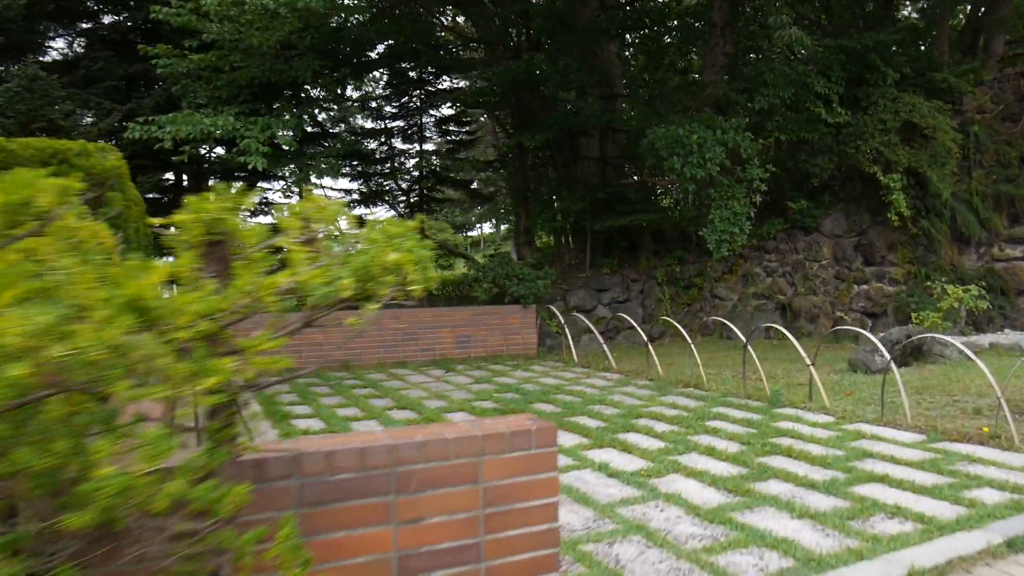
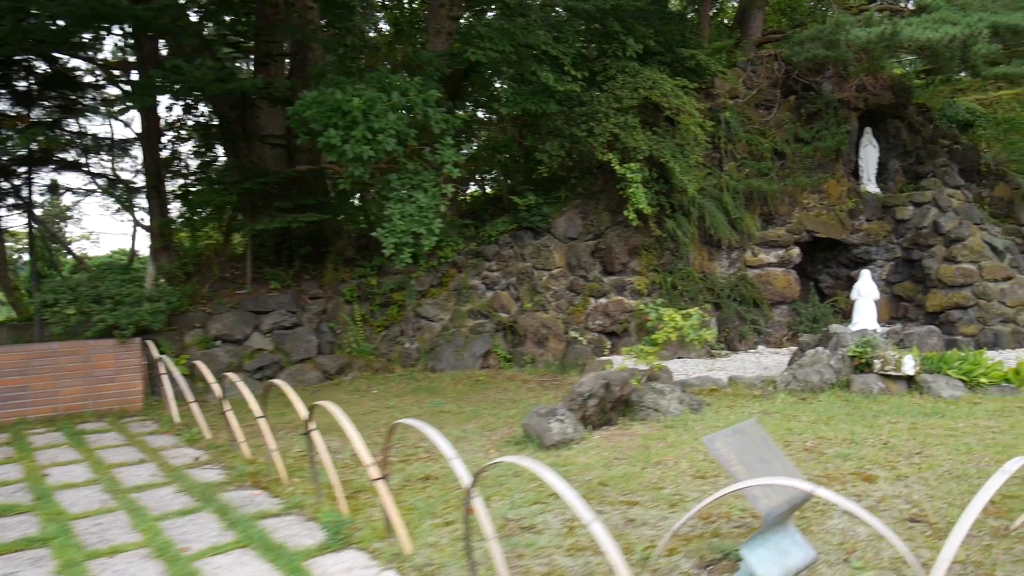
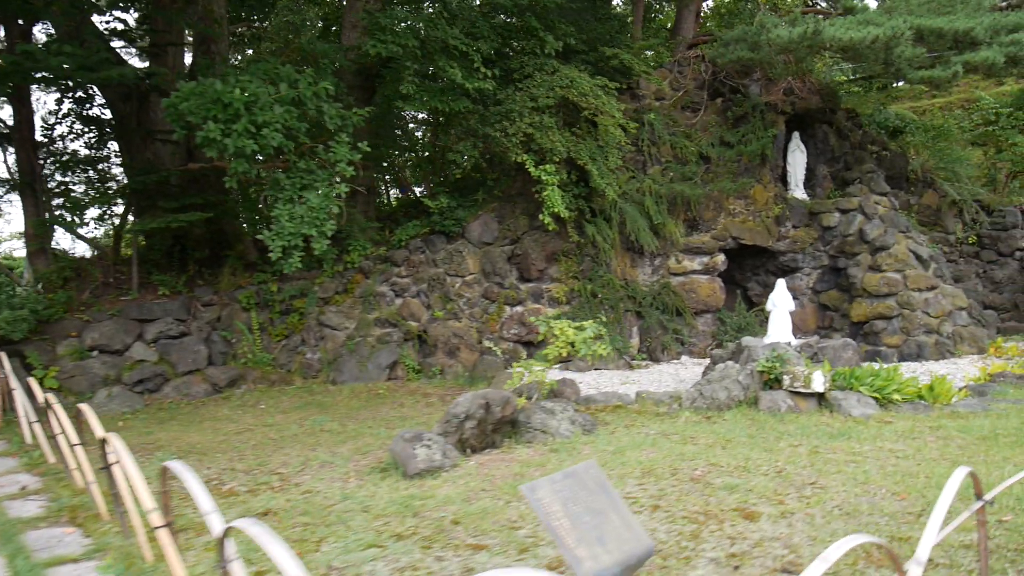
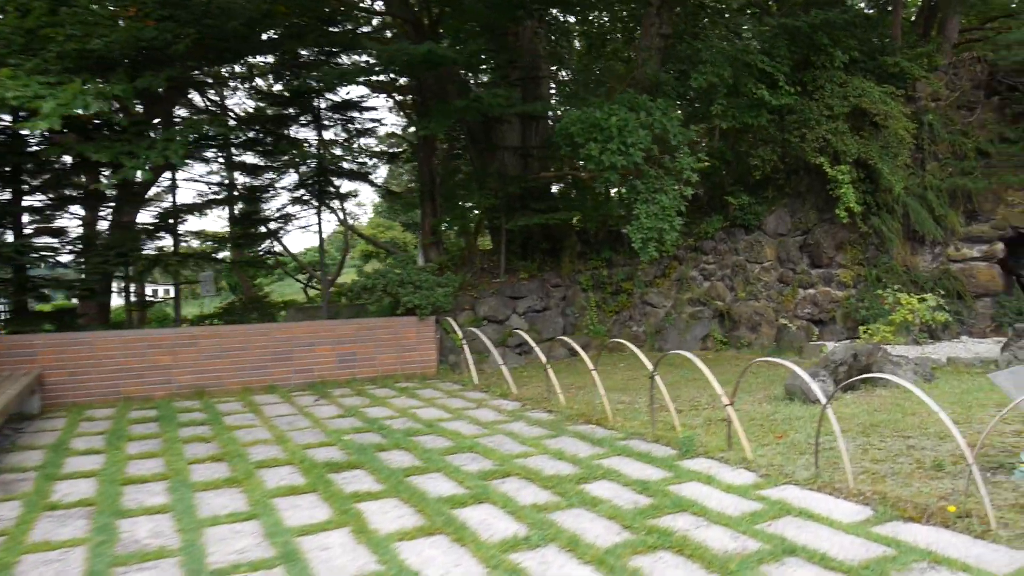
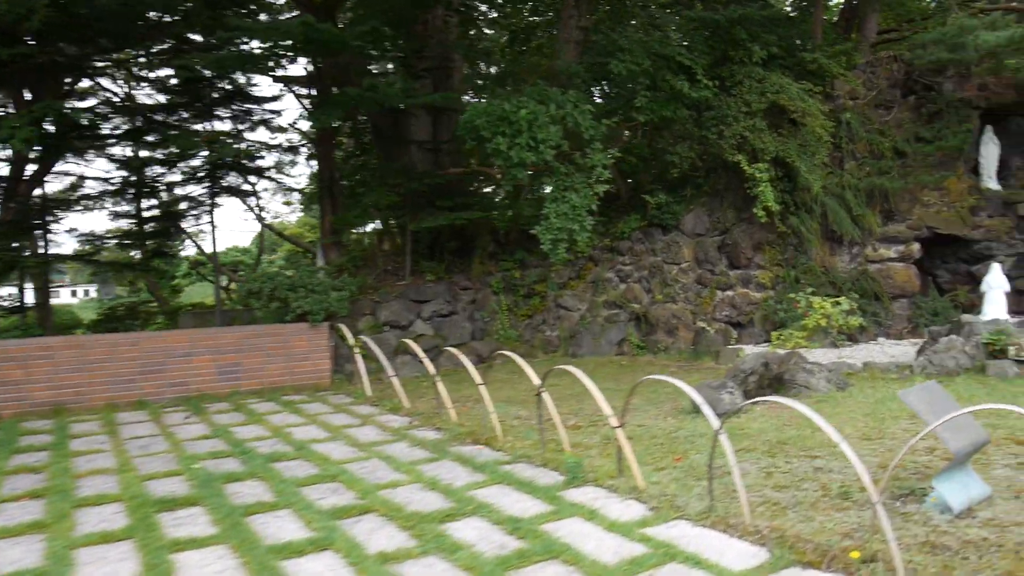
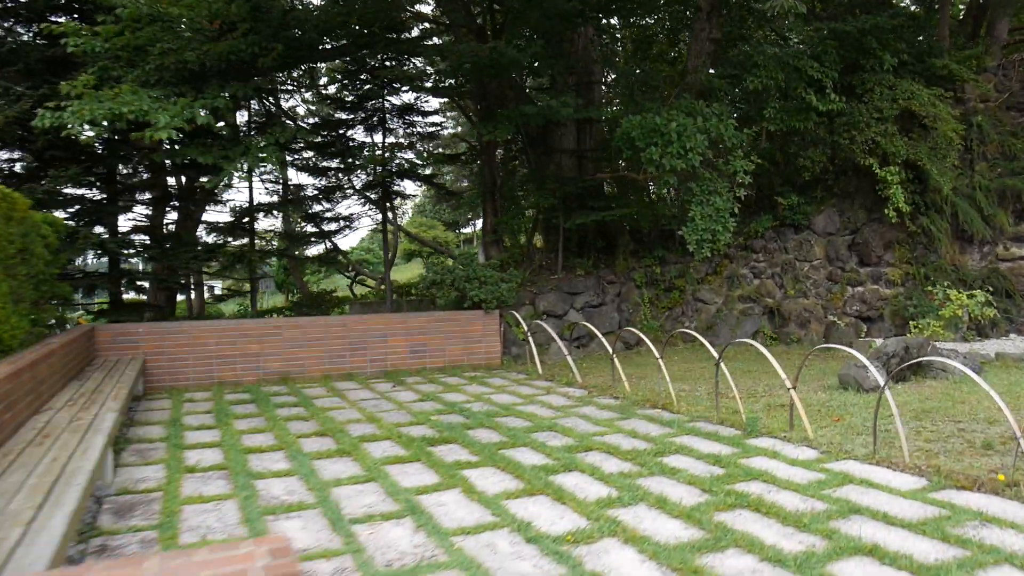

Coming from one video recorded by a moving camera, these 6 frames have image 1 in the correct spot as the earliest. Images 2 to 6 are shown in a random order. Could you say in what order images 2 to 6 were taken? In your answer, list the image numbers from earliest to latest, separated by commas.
6, 4, 5, 2, 3
